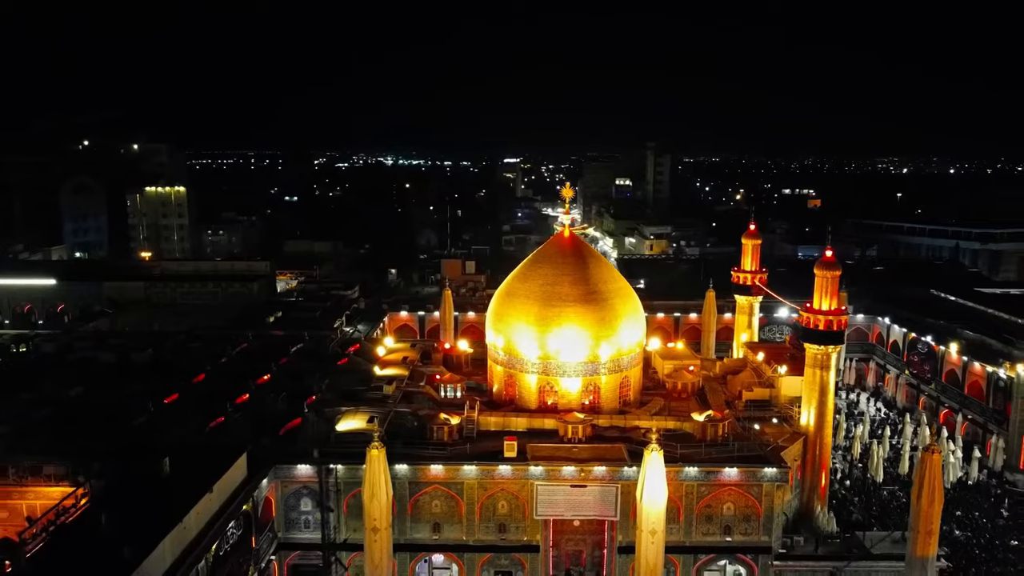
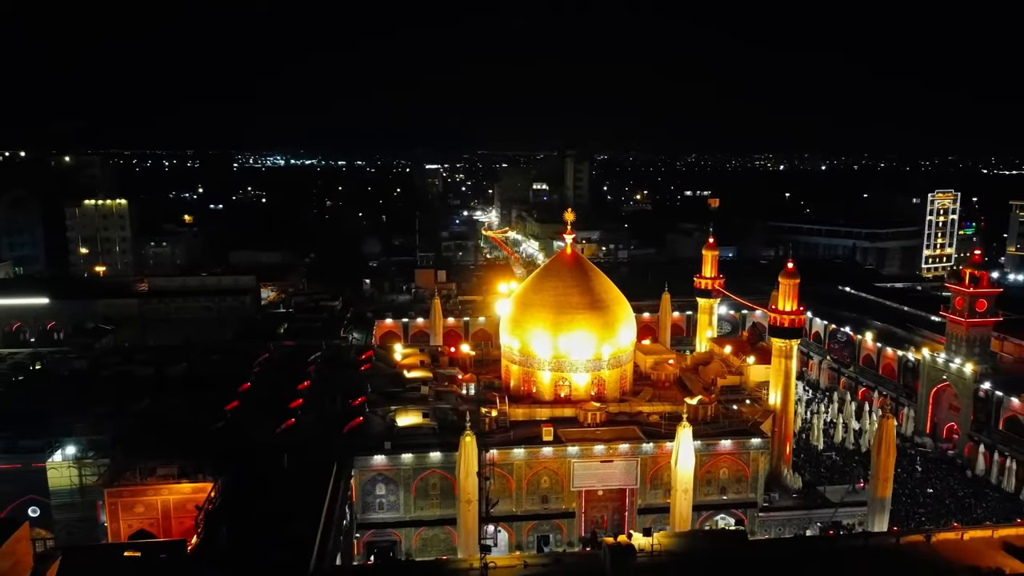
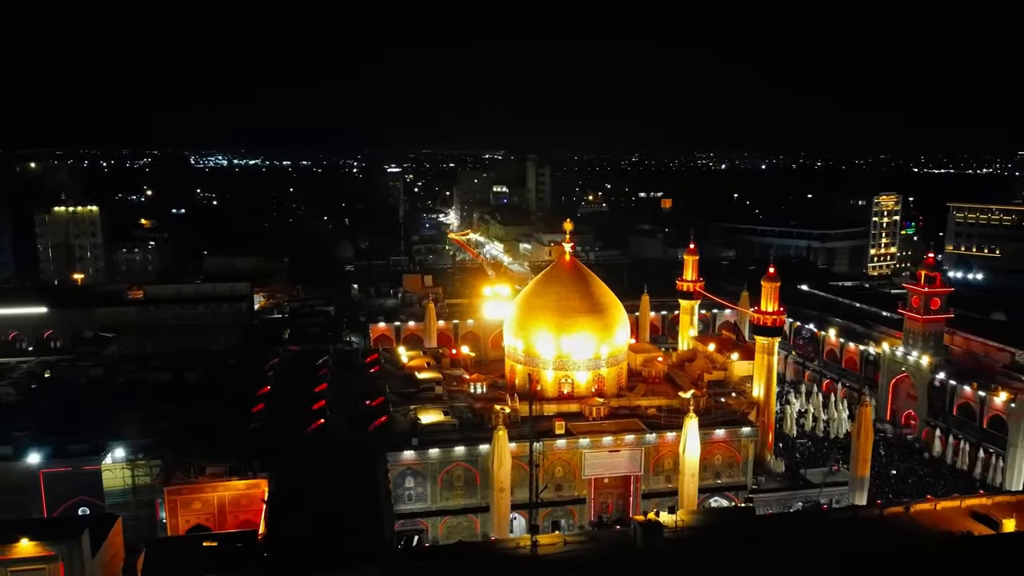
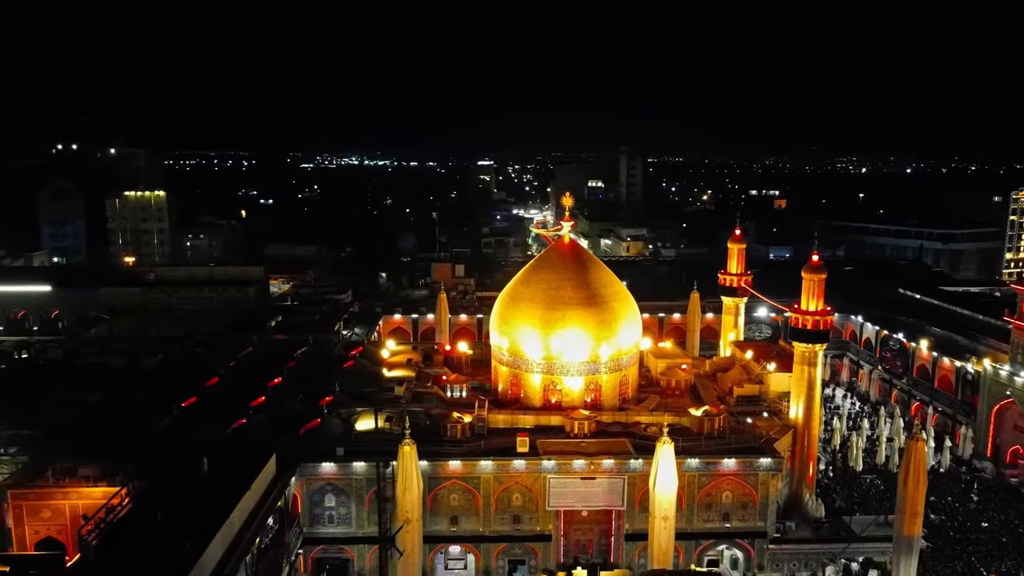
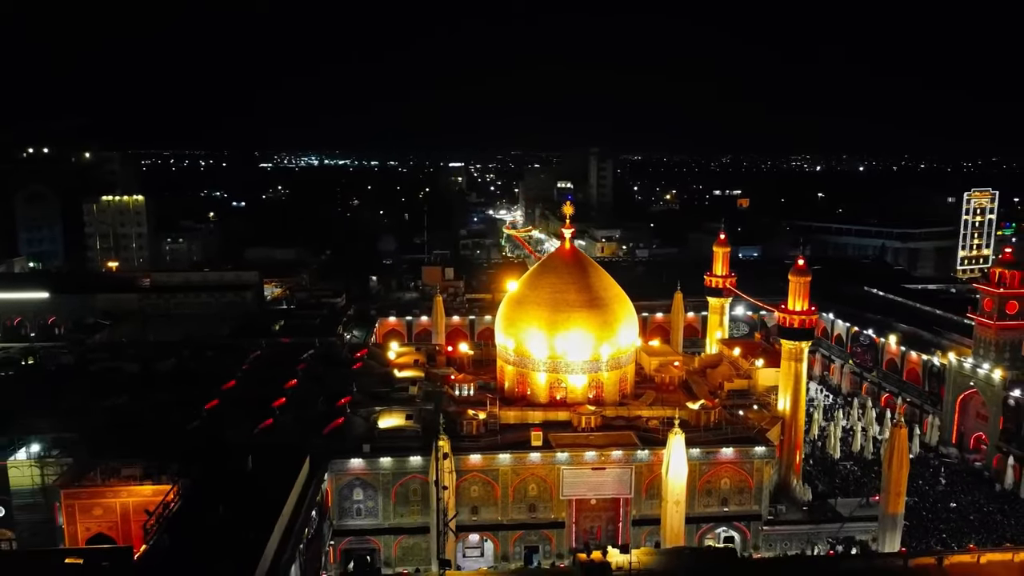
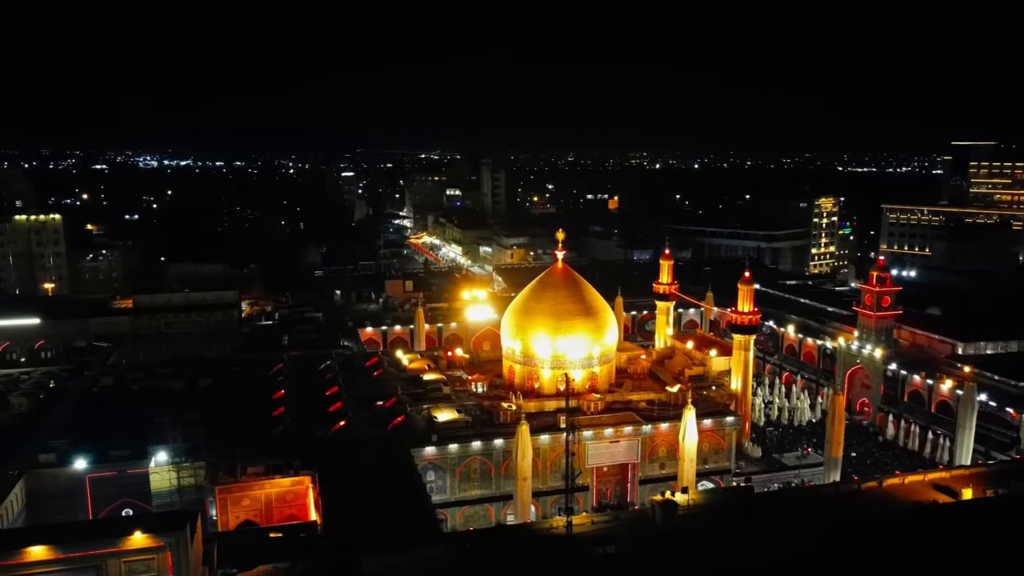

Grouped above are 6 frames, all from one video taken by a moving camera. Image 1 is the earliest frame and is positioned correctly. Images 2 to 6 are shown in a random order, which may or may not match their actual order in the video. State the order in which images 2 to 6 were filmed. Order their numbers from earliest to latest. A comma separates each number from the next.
4, 5, 2, 3, 6
